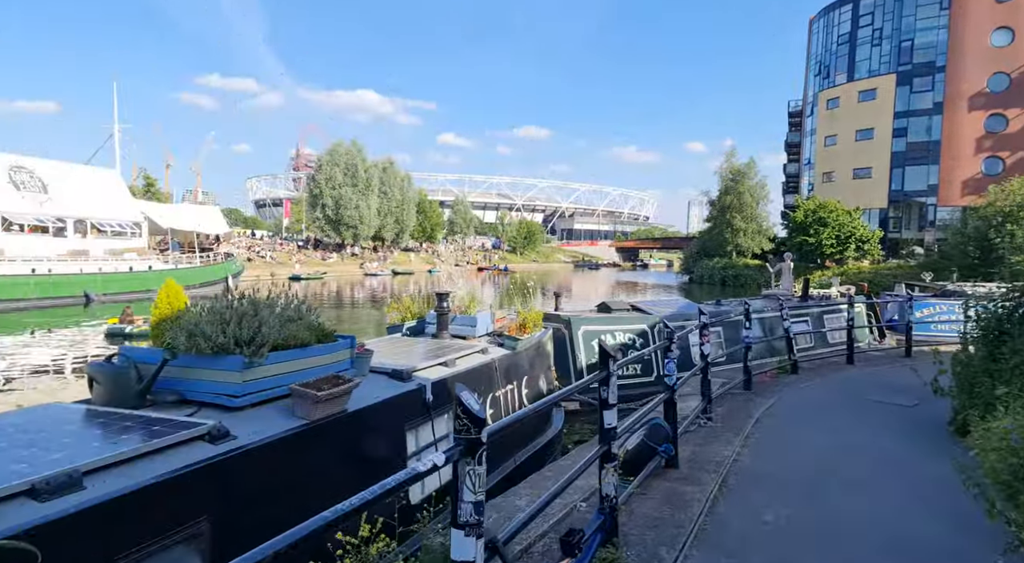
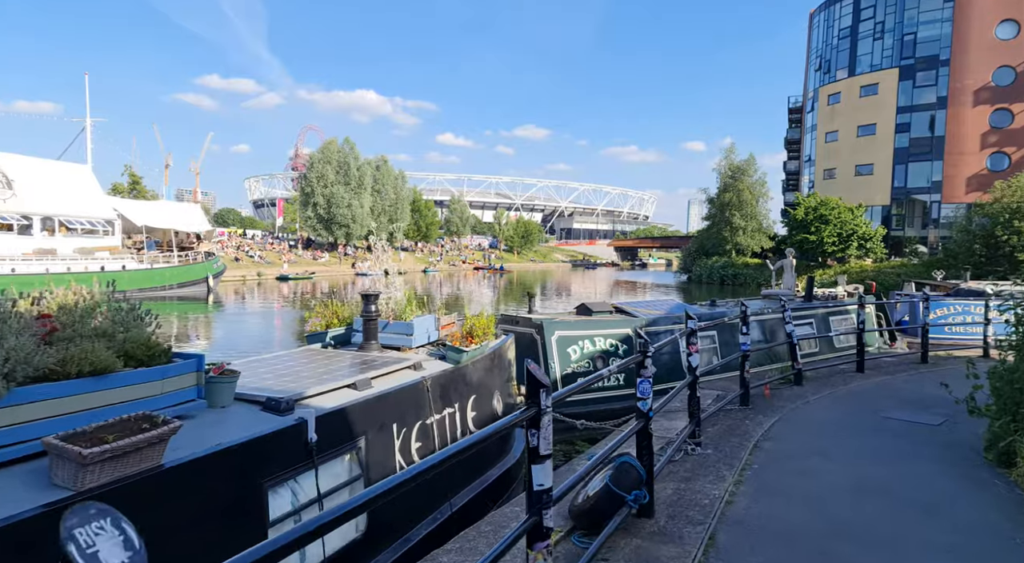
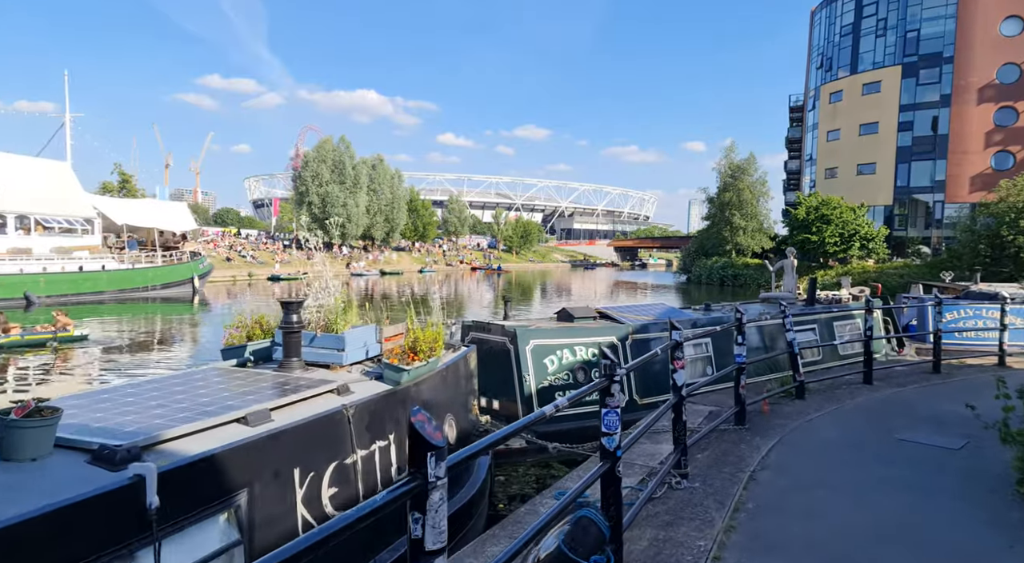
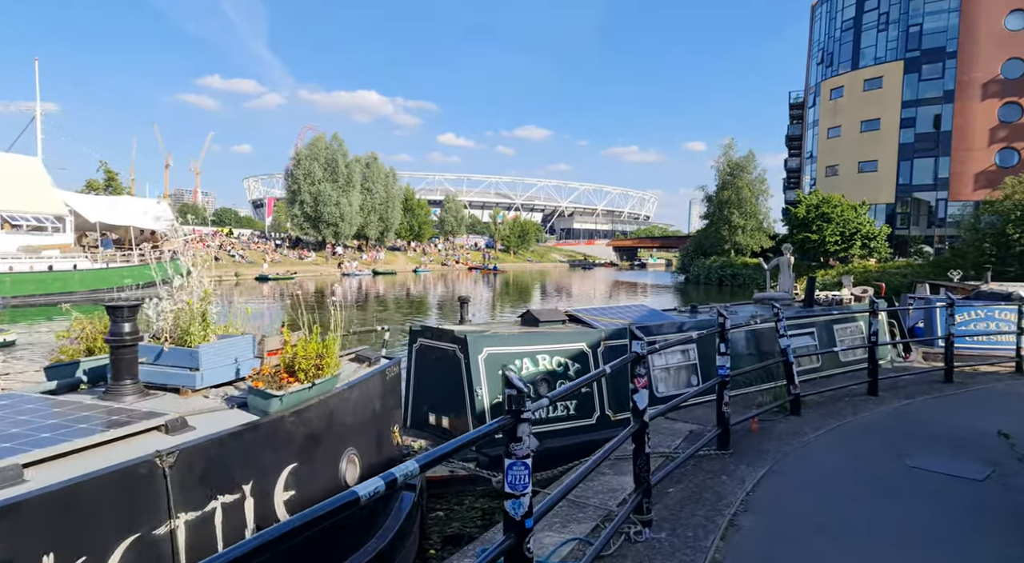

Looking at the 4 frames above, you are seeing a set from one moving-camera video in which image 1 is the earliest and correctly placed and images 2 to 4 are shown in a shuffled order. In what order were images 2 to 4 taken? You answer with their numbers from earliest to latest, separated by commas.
2, 3, 4
